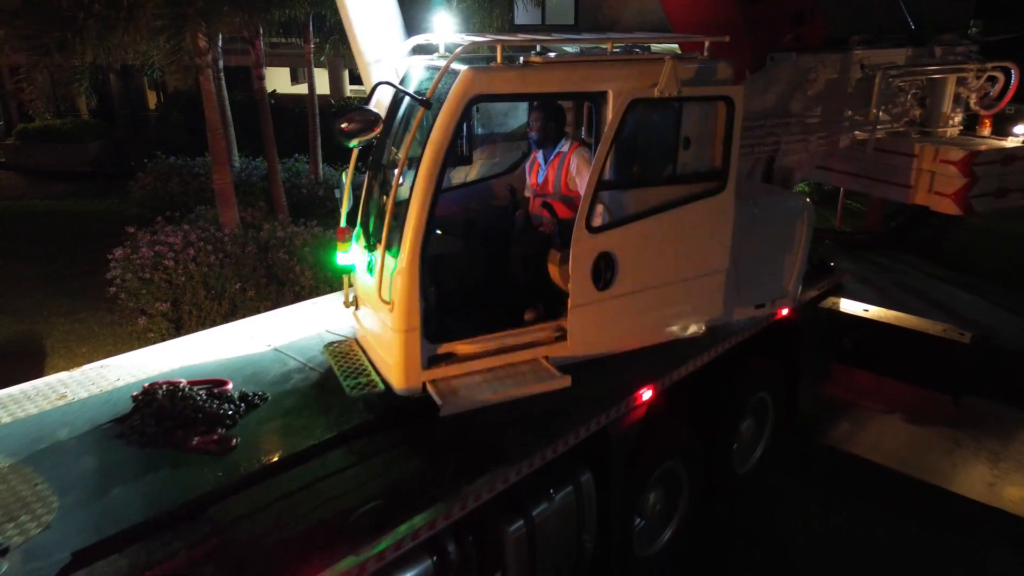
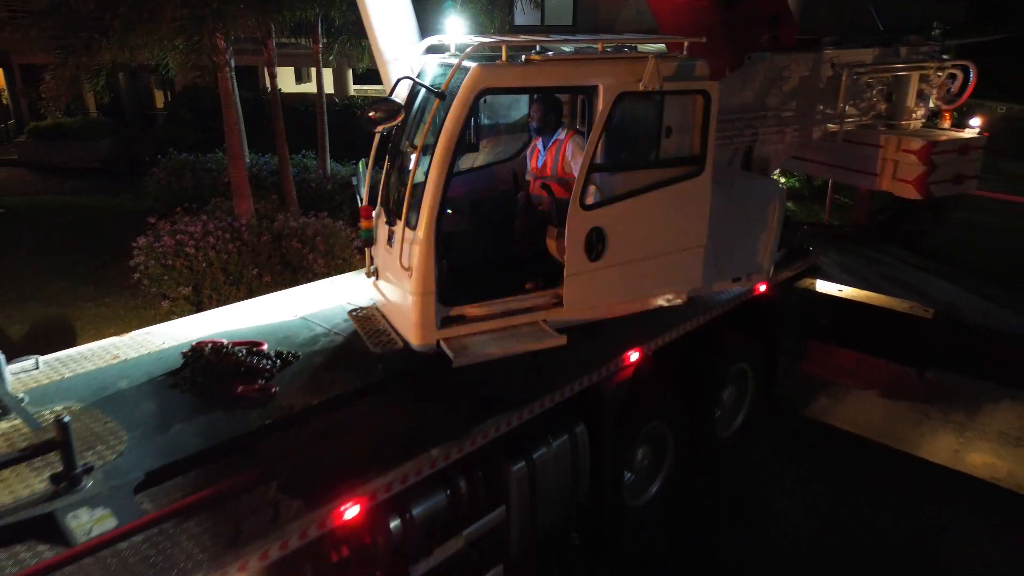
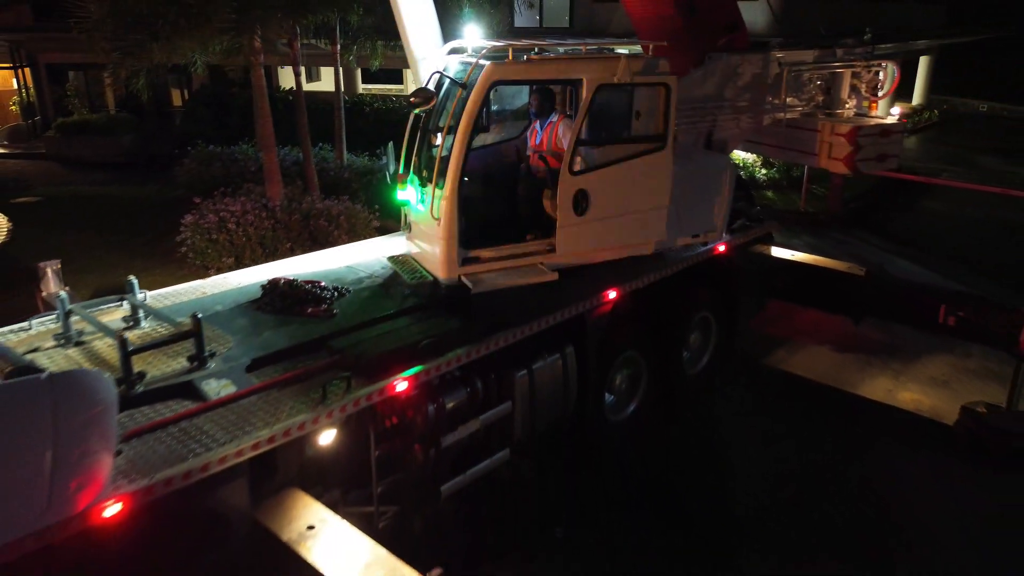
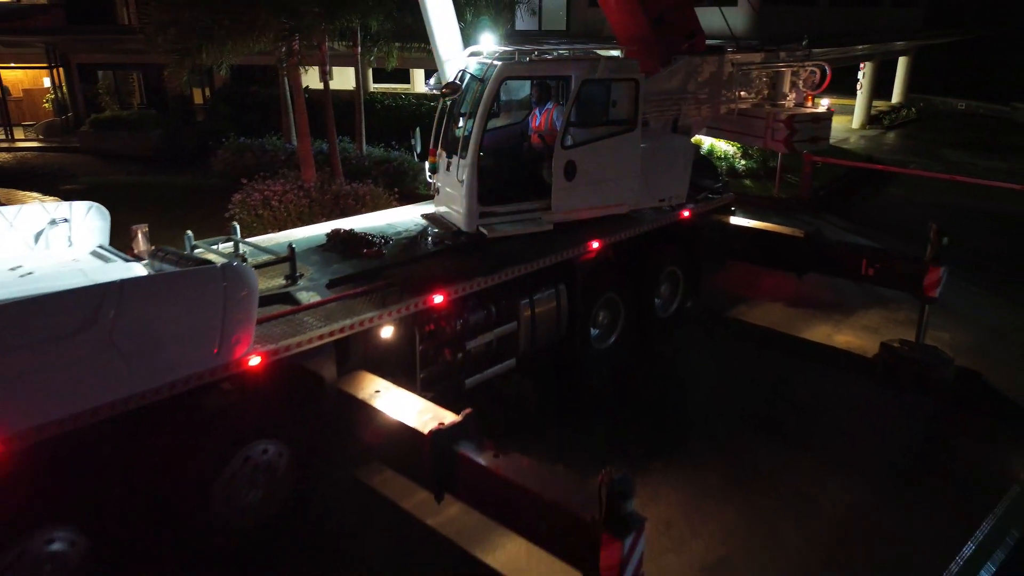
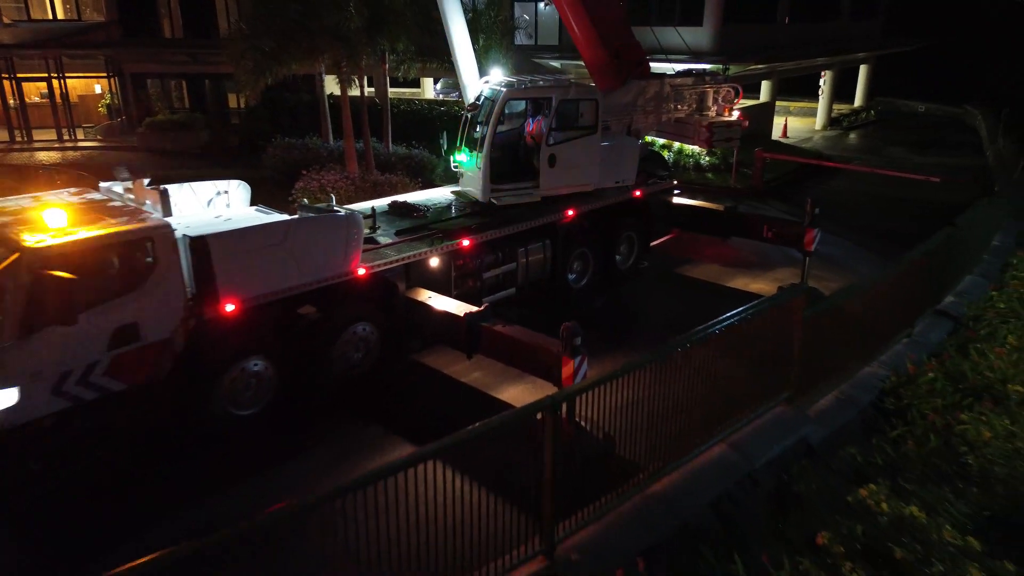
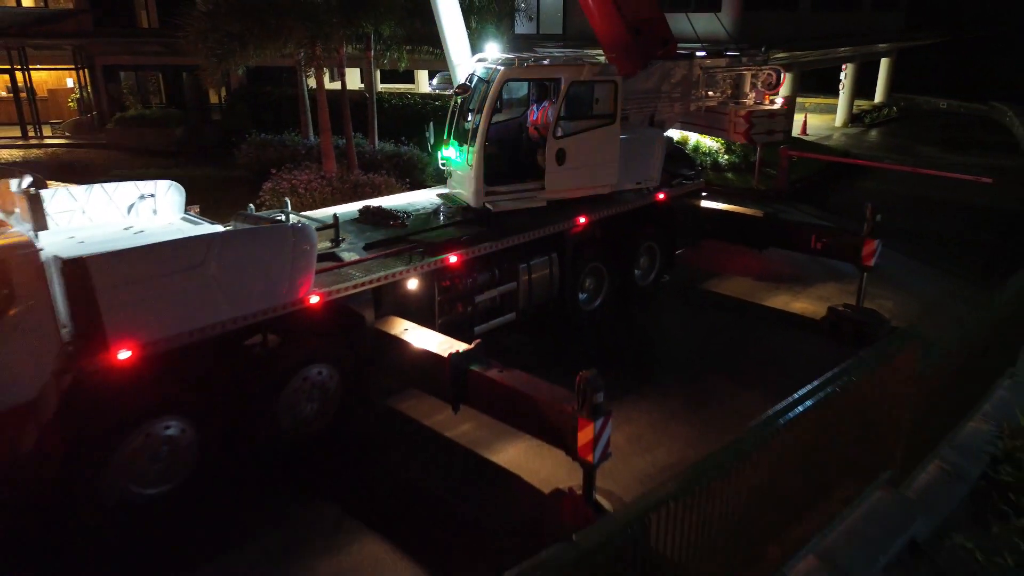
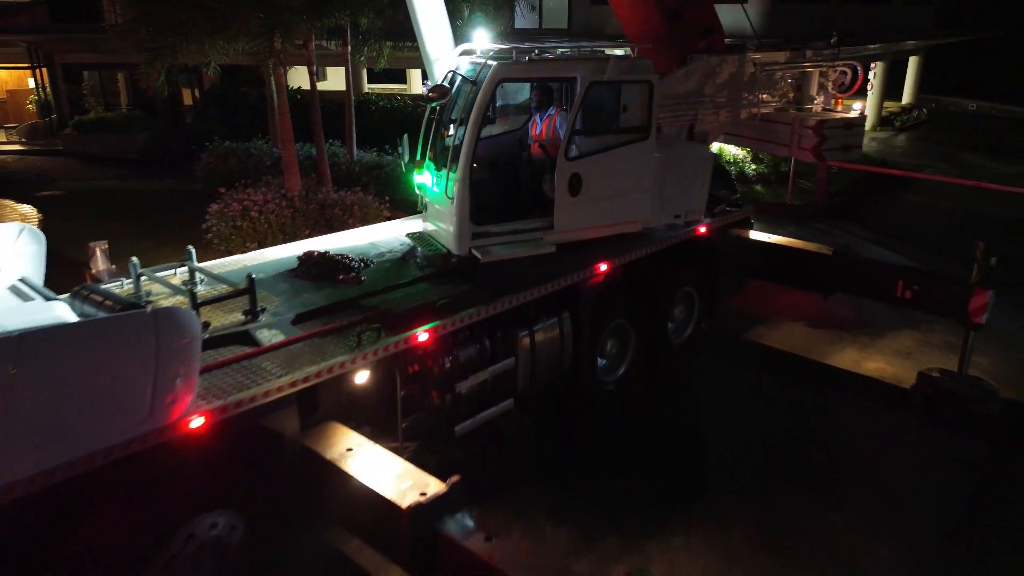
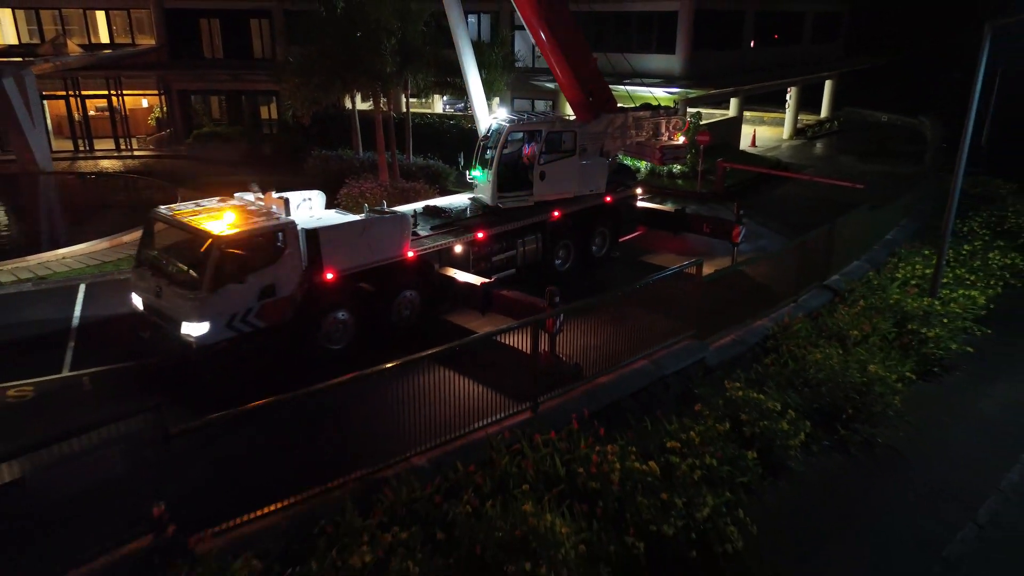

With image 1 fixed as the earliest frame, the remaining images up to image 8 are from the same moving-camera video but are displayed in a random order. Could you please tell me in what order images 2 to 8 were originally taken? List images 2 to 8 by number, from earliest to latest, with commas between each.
2, 3, 7, 4, 6, 5, 8
